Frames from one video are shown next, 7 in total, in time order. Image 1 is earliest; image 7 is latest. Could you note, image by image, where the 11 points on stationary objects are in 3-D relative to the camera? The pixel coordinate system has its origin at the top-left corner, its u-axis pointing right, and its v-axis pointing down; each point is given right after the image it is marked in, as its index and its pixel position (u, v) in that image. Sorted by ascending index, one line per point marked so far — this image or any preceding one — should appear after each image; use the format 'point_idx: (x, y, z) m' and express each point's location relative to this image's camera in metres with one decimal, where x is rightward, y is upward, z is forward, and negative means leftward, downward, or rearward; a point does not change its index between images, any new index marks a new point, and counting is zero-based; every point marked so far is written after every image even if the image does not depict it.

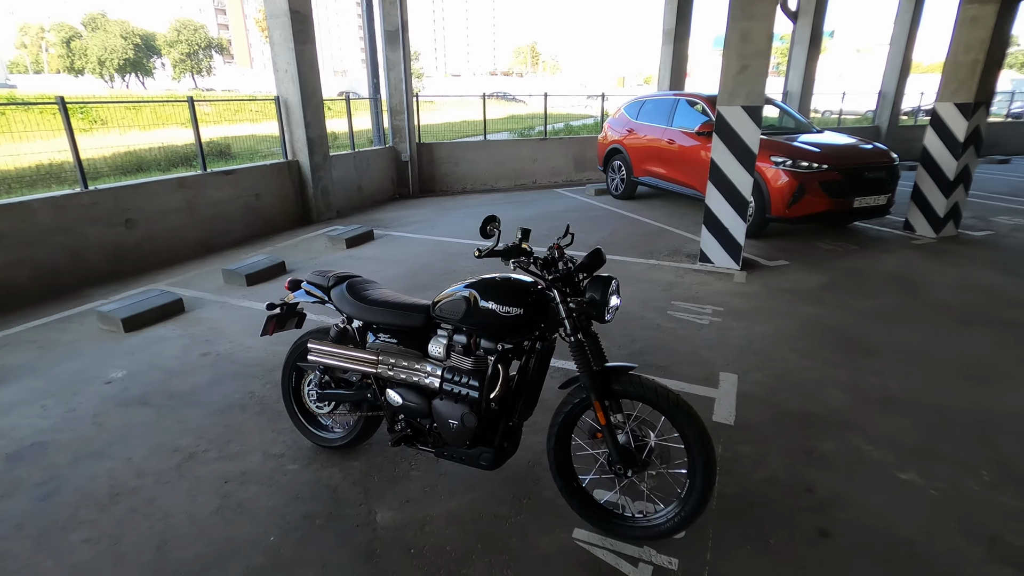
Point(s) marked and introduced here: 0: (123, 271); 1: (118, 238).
0: (-4.4, +0.2, +6.0) m
1: (-4.4, +0.6, +5.9) m
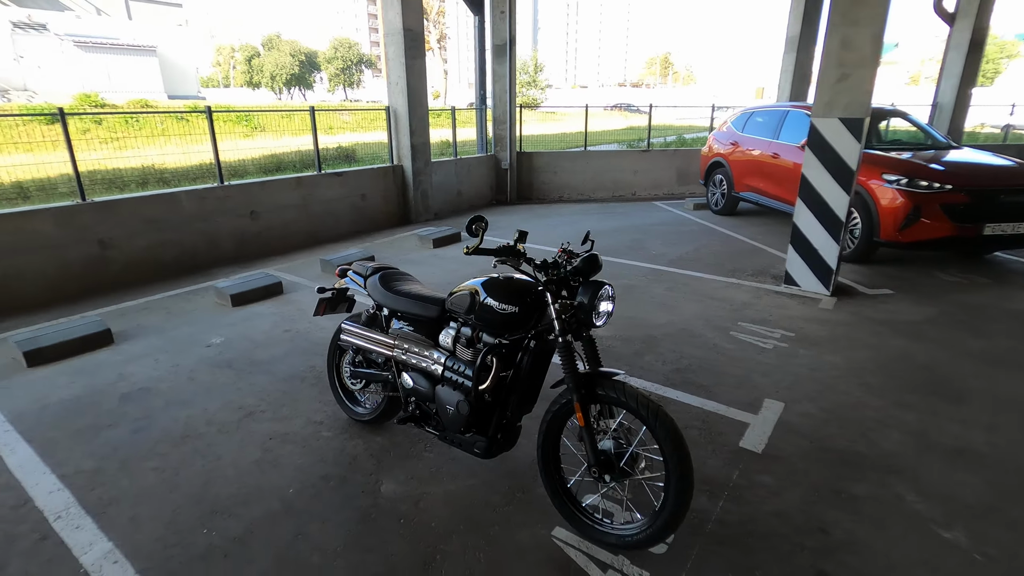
0: (-3.5, +0.4, +7.0) m
1: (-3.5, +0.8, +6.9) m
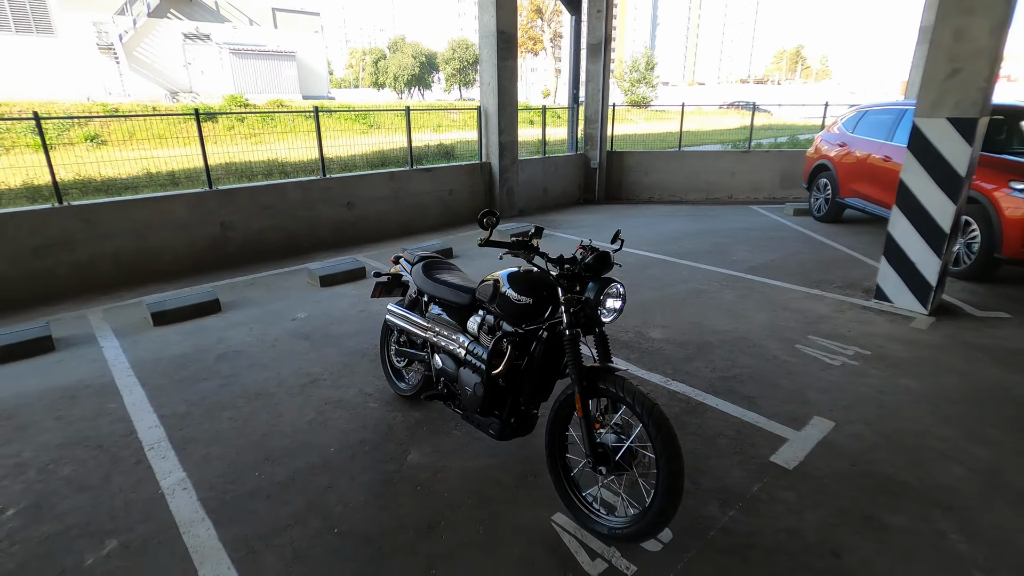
0: (-2.4, +0.7, +7.7) m
1: (-2.4, +1.0, +7.6) m
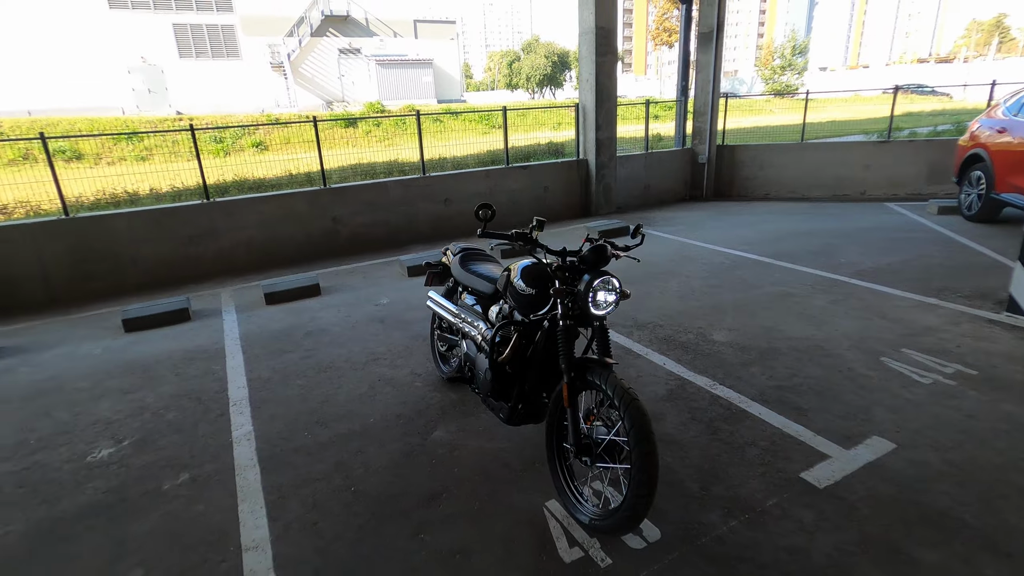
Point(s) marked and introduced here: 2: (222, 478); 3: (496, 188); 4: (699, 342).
0: (-1.1, +0.8, +8.2) m
1: (-1.1, +1.2, +8.1) m
2: (-1.6, -1.0, +2.9) m
3: (-0.3, +1.6, +8.5) m
4: (+1.5, -0.4, +4.3) m
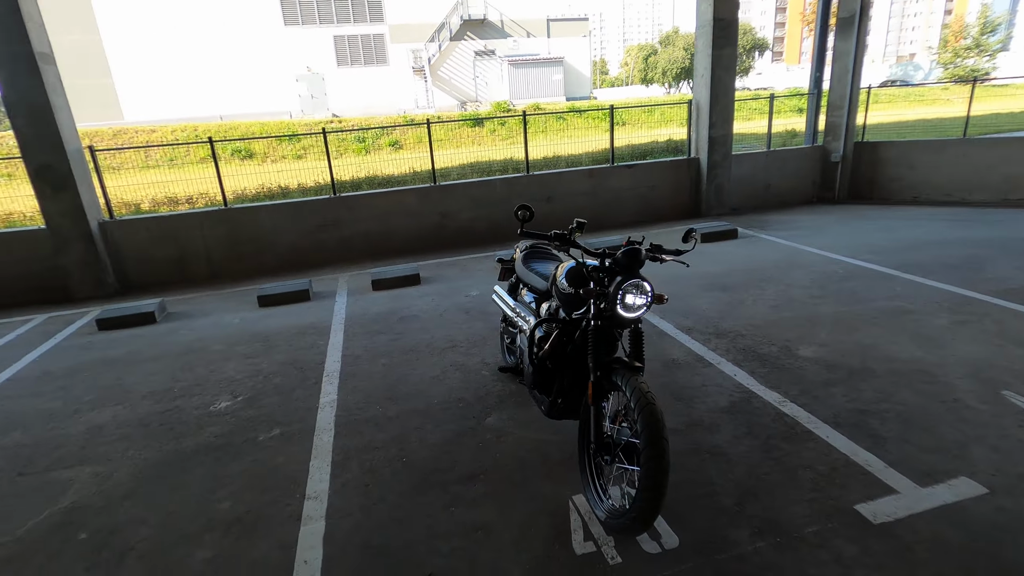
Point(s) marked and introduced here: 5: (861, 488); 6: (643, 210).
0: (+0.4, +0.9, +8.4) m
1: (+0.5, +1.2, +8.3) m
2: (-1.3, -0.9, +3.4) m
3: (+1.4, +1.6, +8.5) m
4: (+2.0, -0.5, +4.0) m
5: (+1.7, -1.0, +2.6) m
6: (+2.1, +1.3, +8.8) m
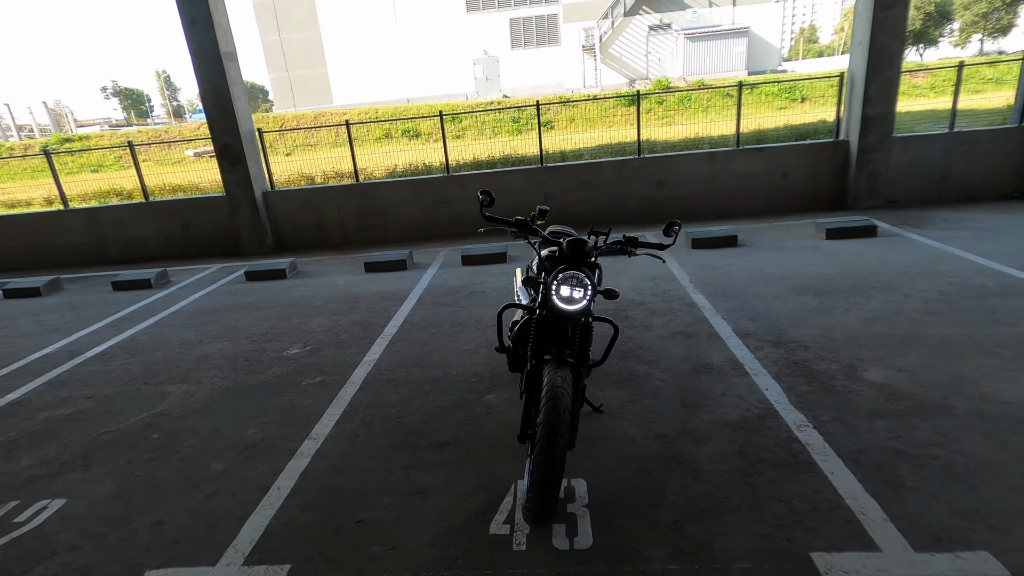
0: (+2.0, +1.0, +8.0) m
1: (+2.1, +1.4, +7.9) m
2: (-1.3, -0.7, +3.9) m
3: (+3.0, +1.7, +7.8) m
4: (+2.1, -0.6, +3.4) m
5: (+1.3, -1.0, +2.2) m
6: (+3.8, +1.3, +7.9) m
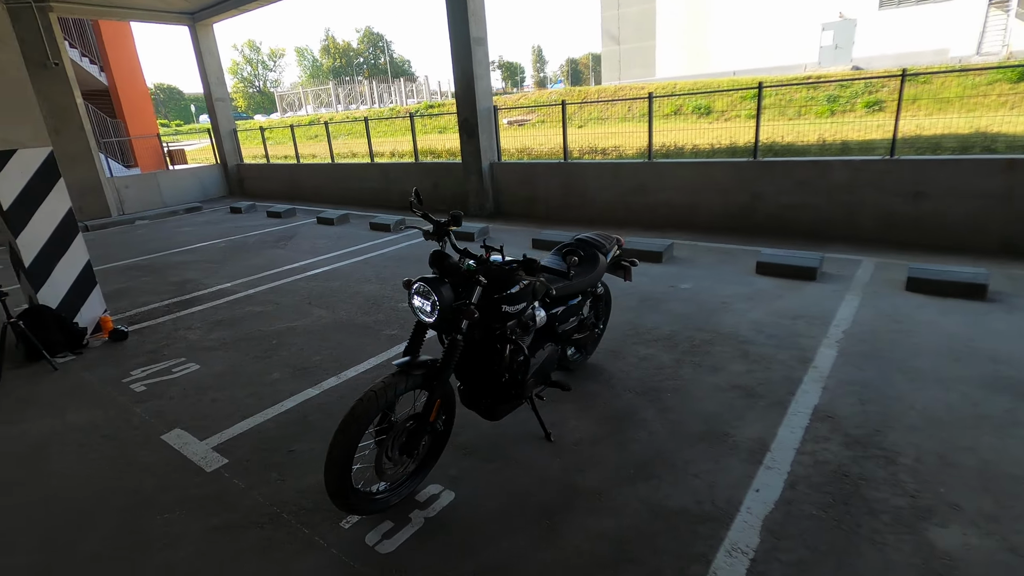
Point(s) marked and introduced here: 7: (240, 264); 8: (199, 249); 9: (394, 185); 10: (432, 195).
0: (+4.3, +0.5, +6.1) m
1: (+4.3, +0.9, +6.0) m
2: (-1.0, -0.4, +4.4) m
3: (+5.1, +1.0, +5.3) m
4: (+1.6, -1.0, +2.3) m
5: (+0.3, -1.3, +1.7) m
6: (+5.7, +0.4, +5.0) m
7: (-3.8, +0.3, +7.5) m
8: (-5.1, +0.6, +8.7) m
9: (-2.5, +2.1, +11.1) m
10: (-1.6, +1.8, +10.4) m
